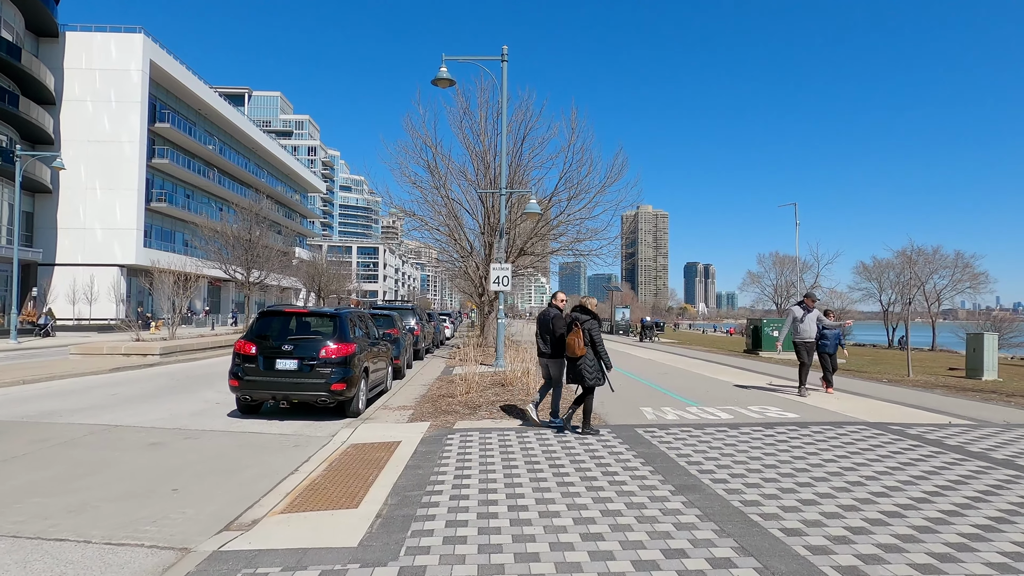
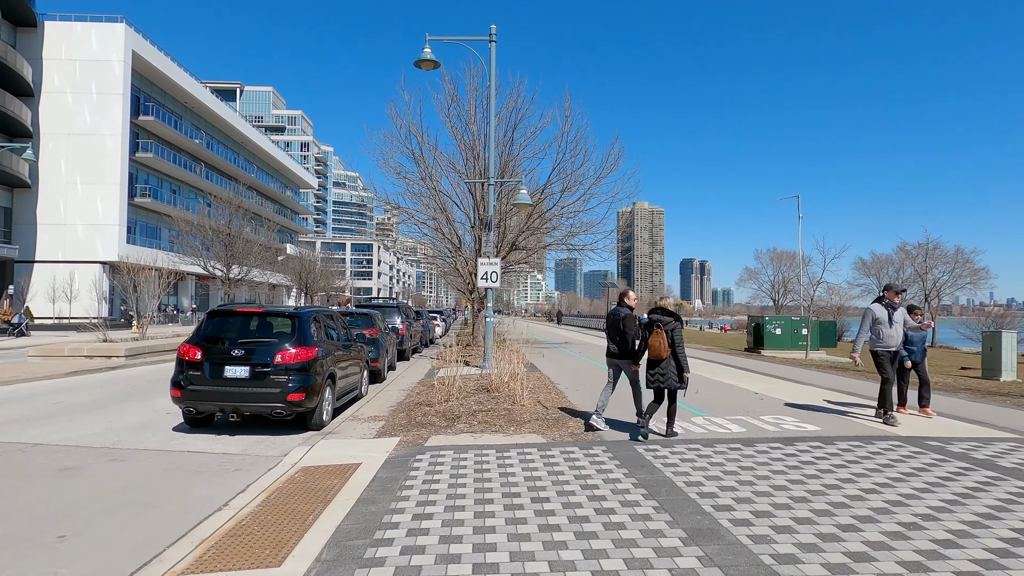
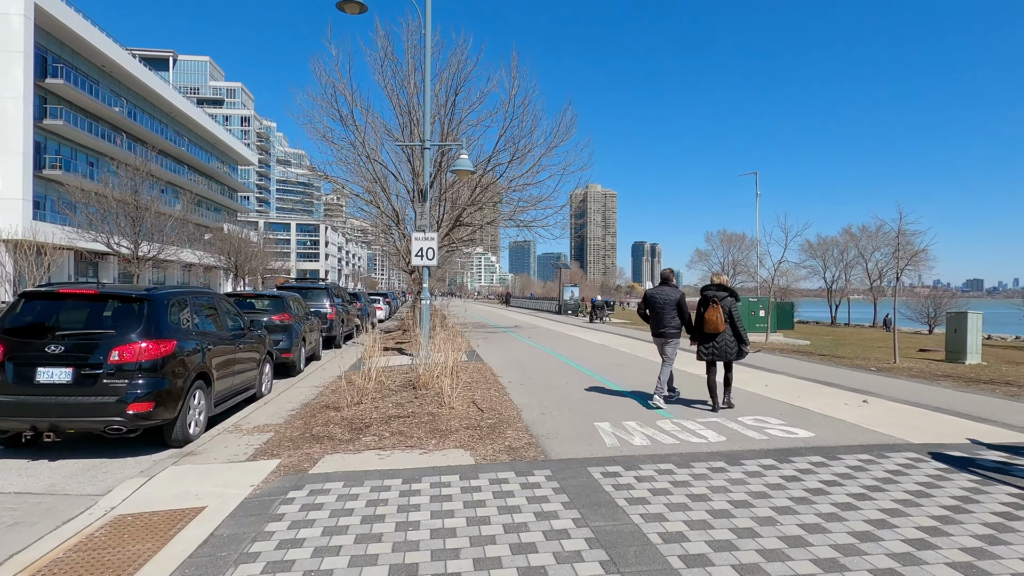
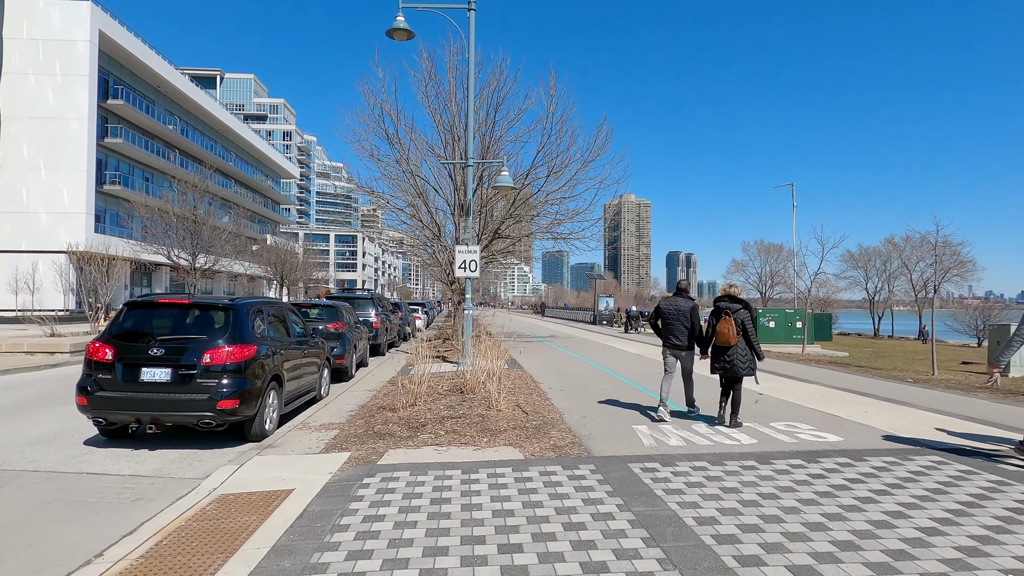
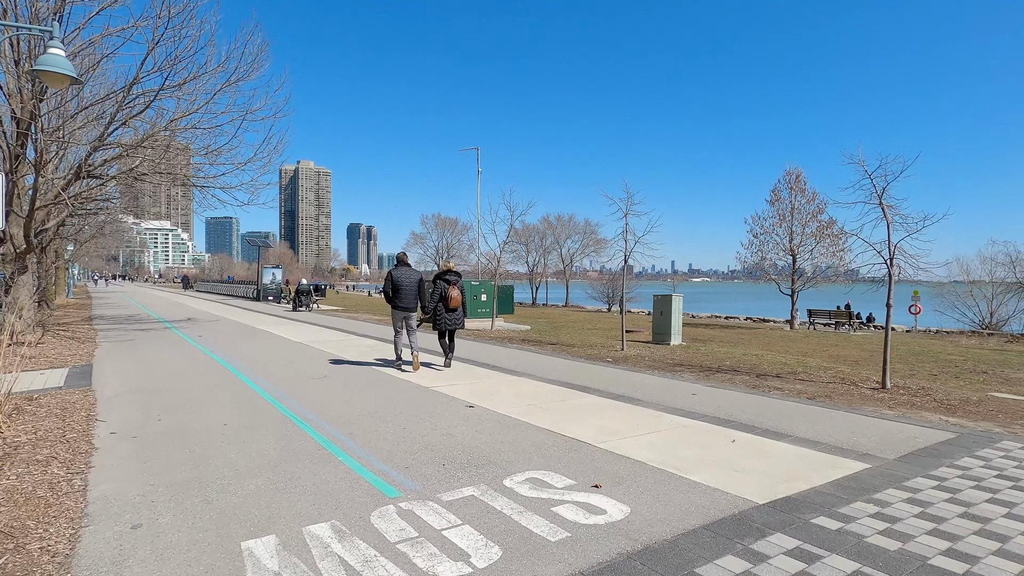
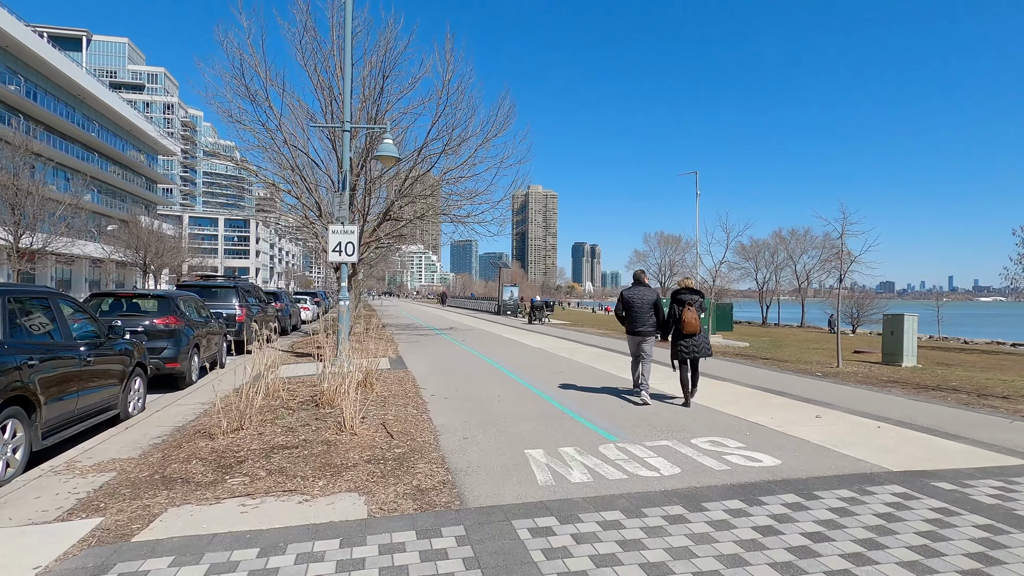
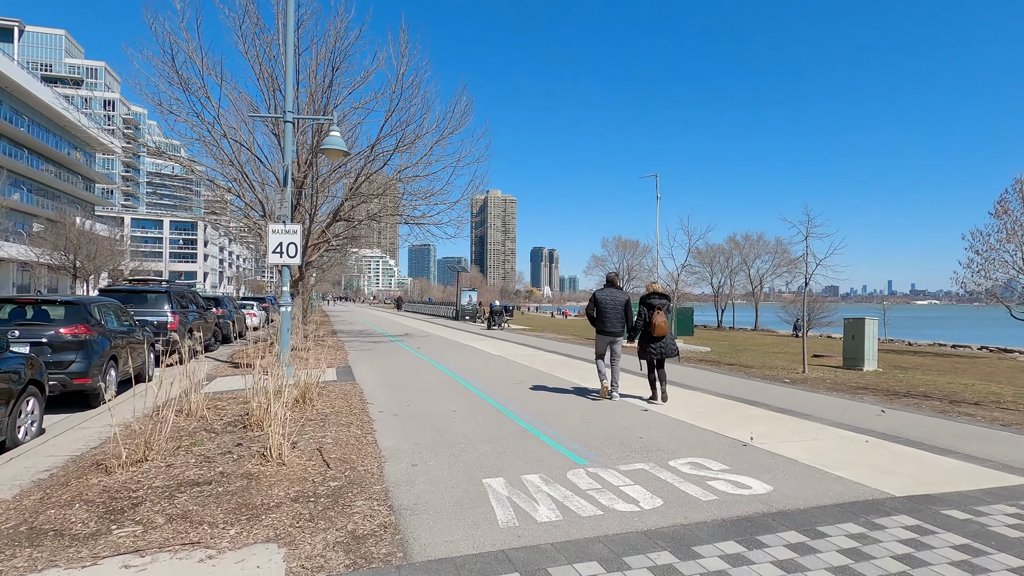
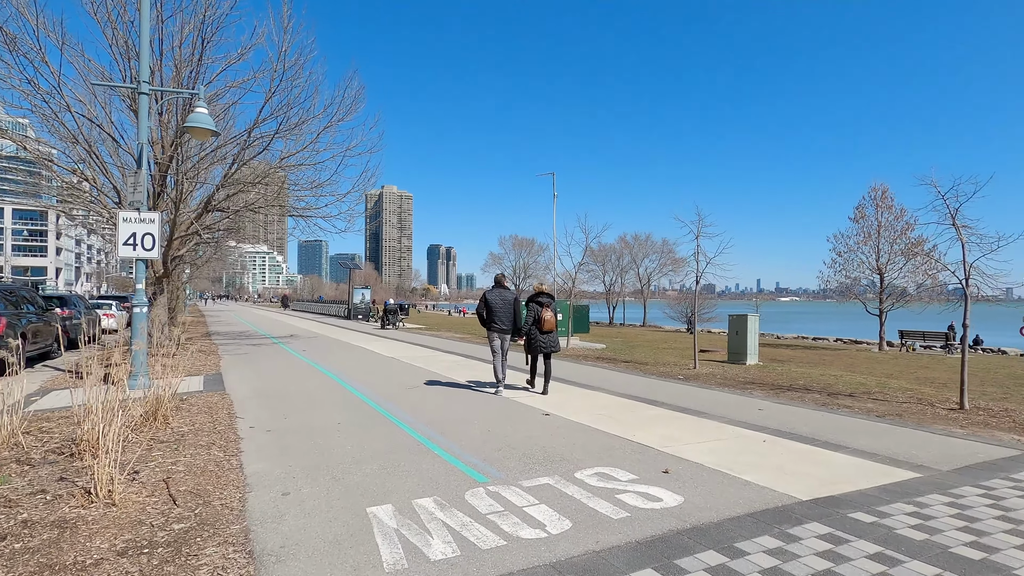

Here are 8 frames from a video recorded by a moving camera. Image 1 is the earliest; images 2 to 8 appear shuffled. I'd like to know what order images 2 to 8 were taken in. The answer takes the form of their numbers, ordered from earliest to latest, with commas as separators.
2, 4, 3, 6, 7, 8, 5
